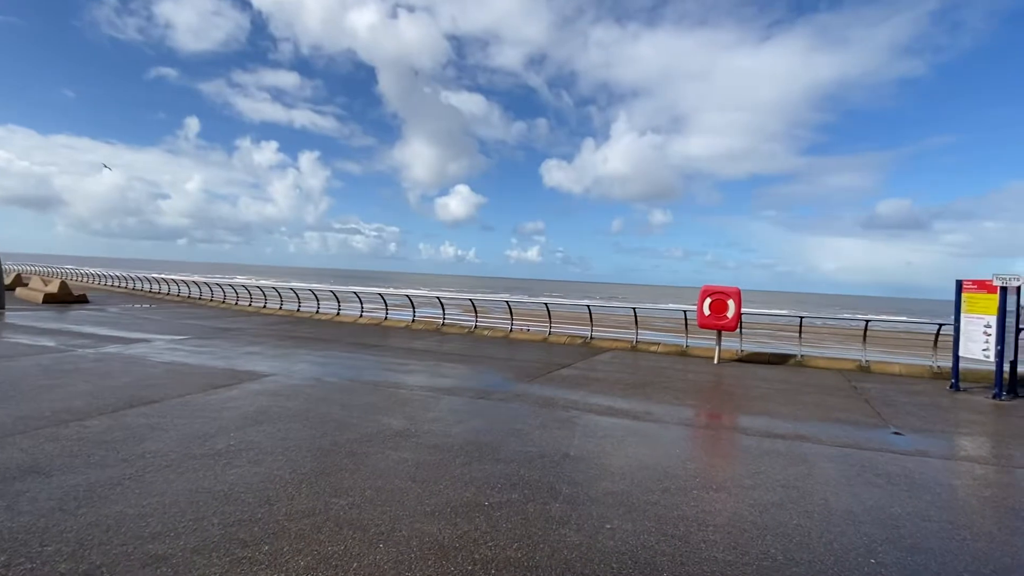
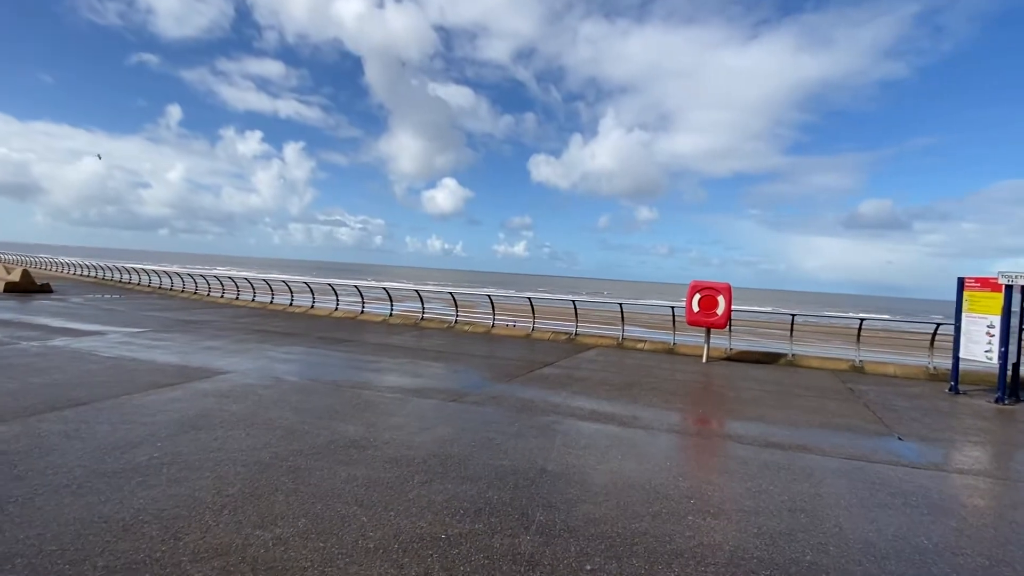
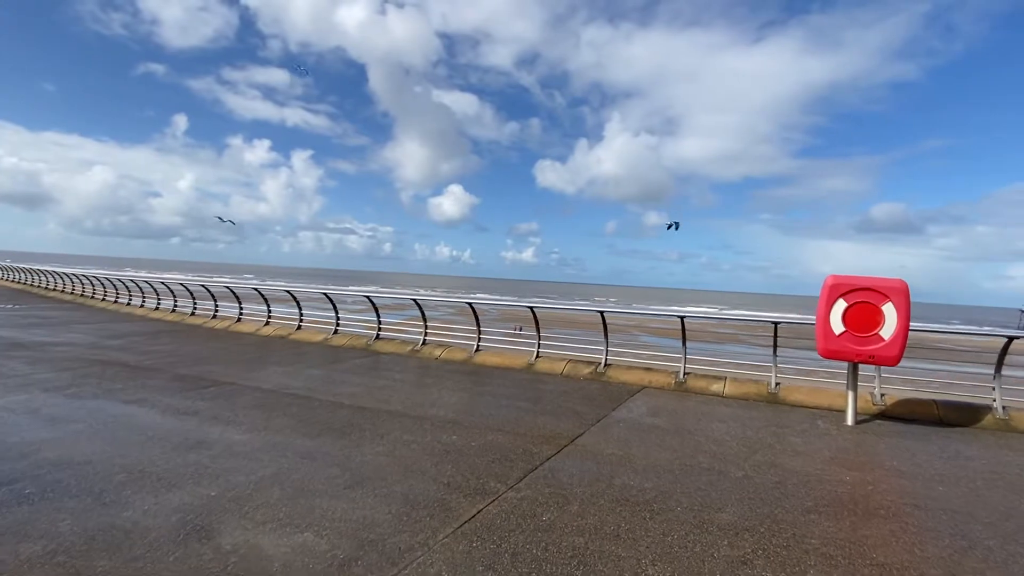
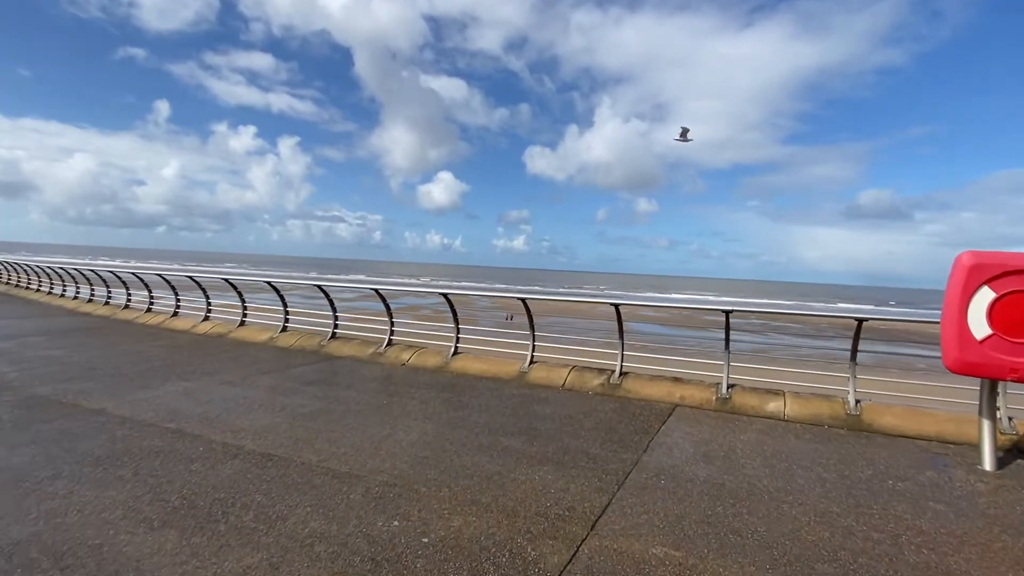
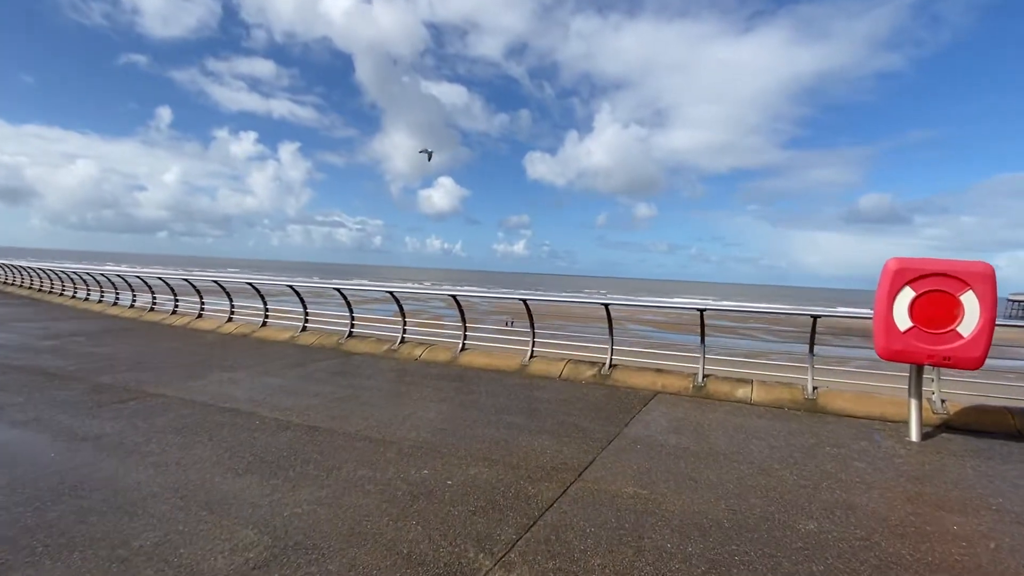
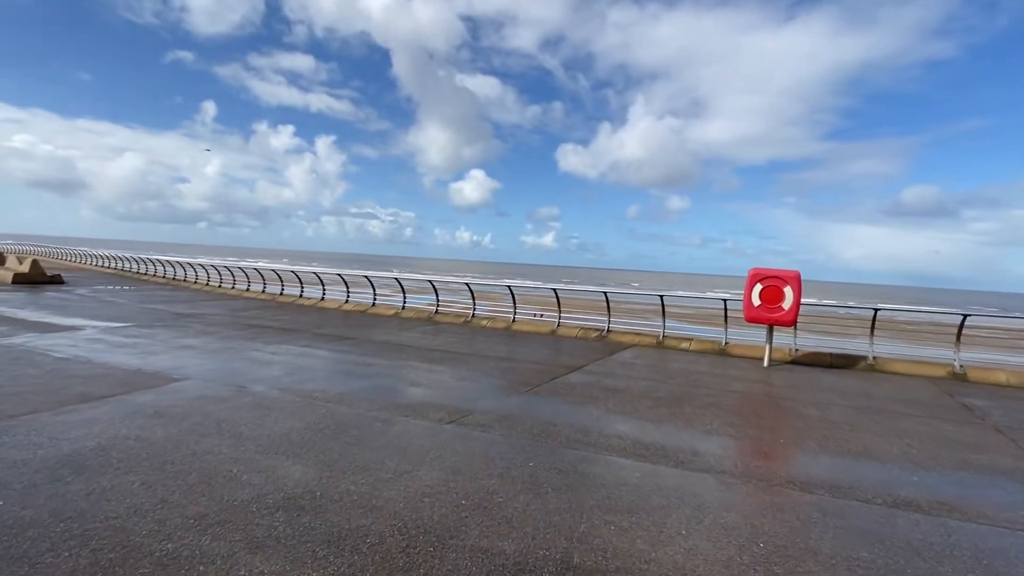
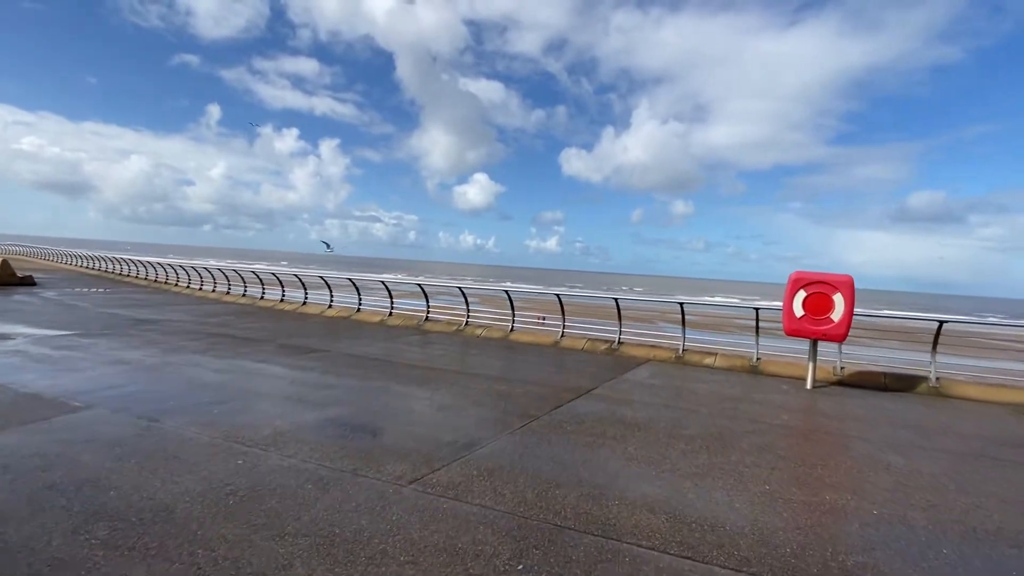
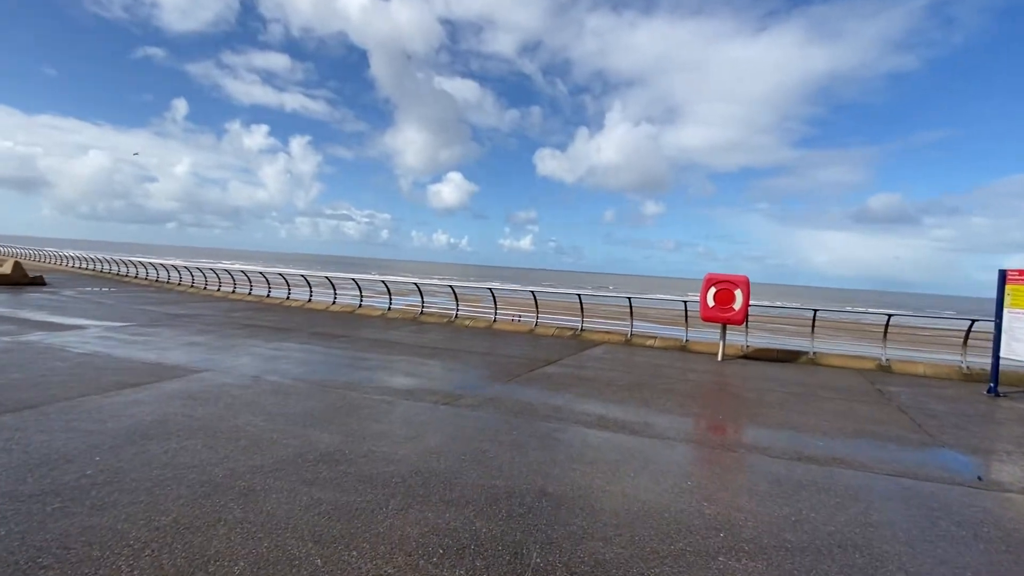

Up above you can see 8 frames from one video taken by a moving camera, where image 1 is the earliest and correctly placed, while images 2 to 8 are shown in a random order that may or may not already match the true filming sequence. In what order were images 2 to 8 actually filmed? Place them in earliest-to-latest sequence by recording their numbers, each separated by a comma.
2, 8, 6, 7, 3, 5, 4
